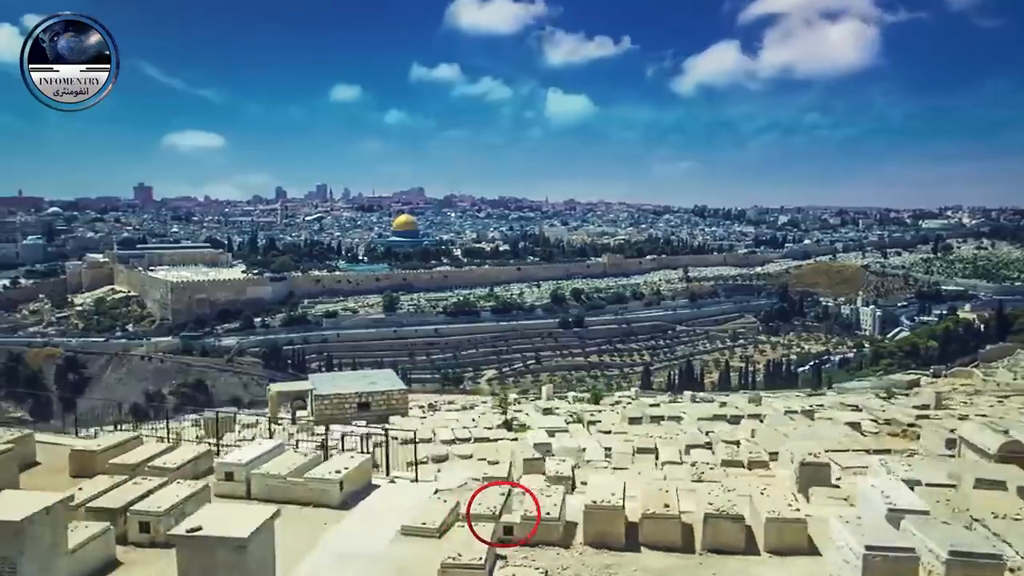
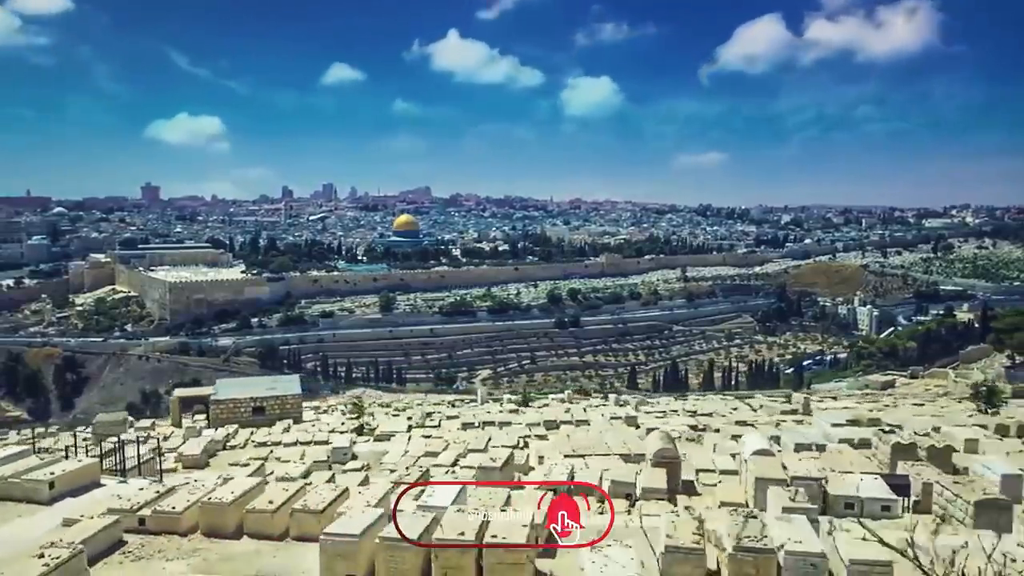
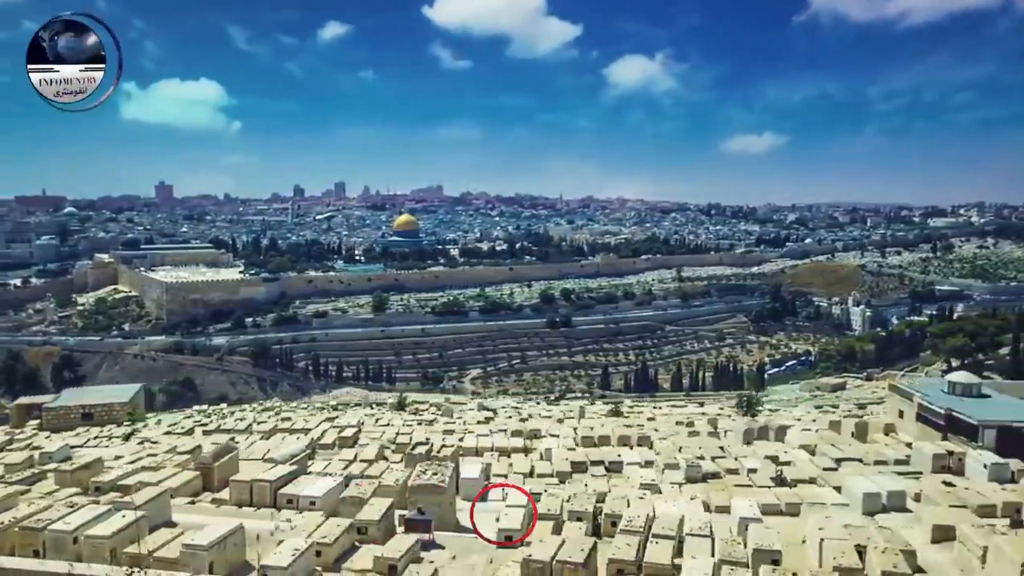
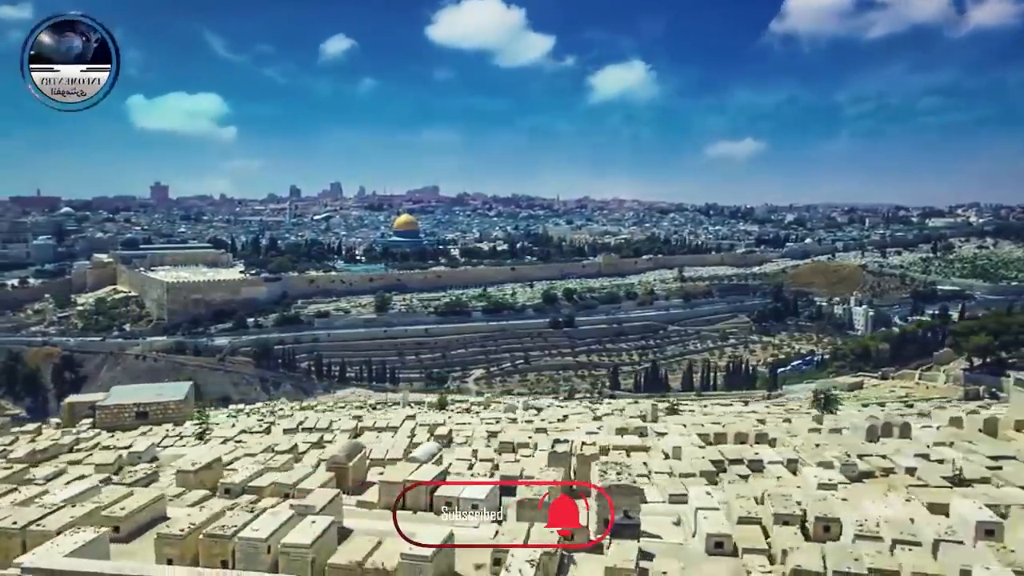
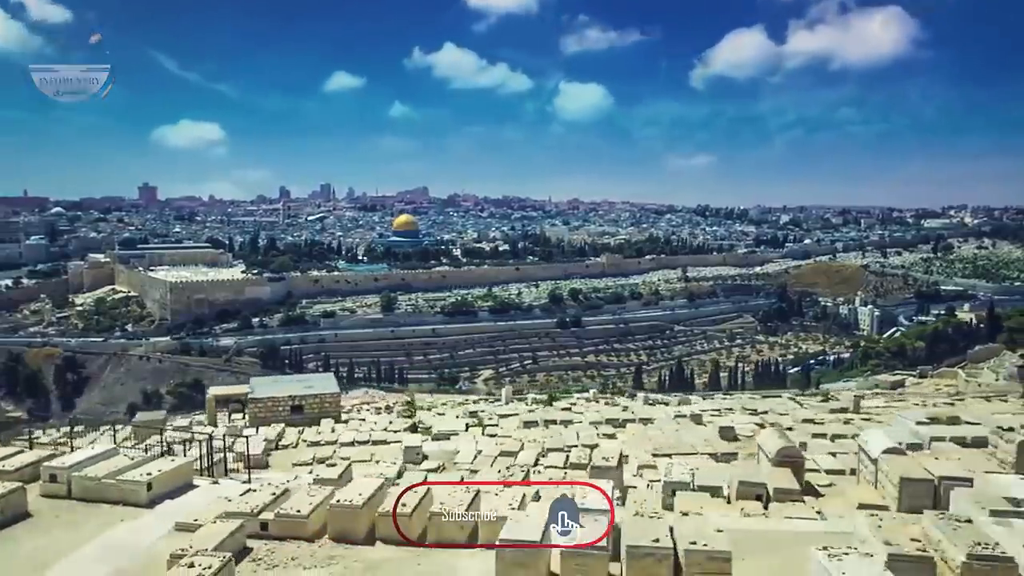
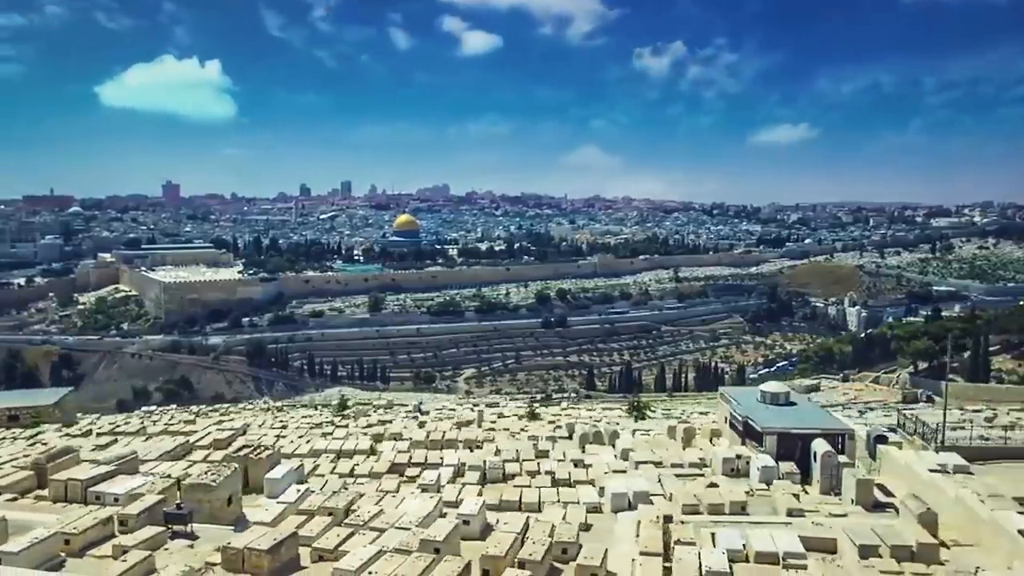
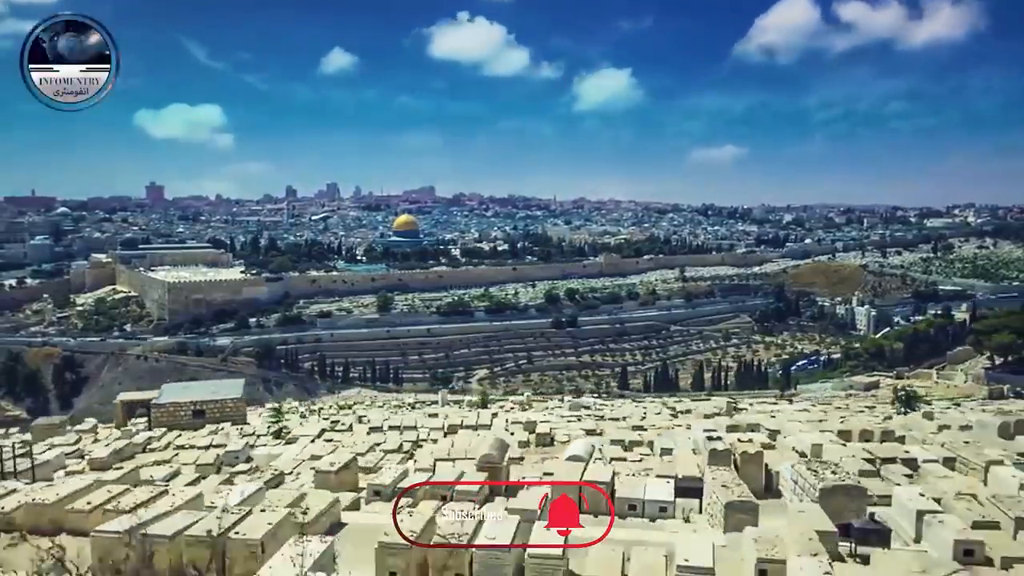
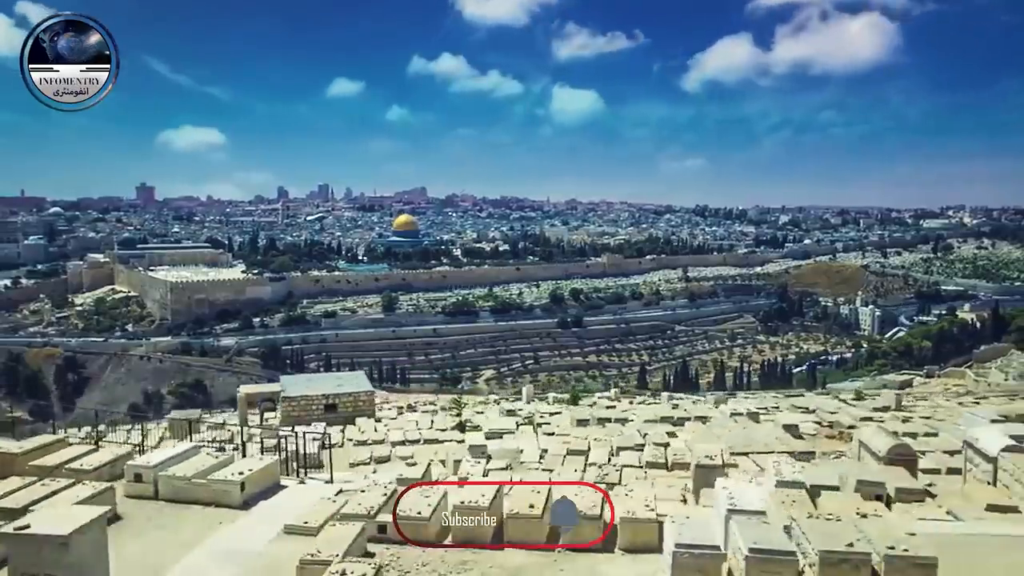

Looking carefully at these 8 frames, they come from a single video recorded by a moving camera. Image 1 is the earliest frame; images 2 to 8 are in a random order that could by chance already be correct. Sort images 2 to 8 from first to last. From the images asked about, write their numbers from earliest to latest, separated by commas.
8, 5, 2, 7, 4, 3, 6
